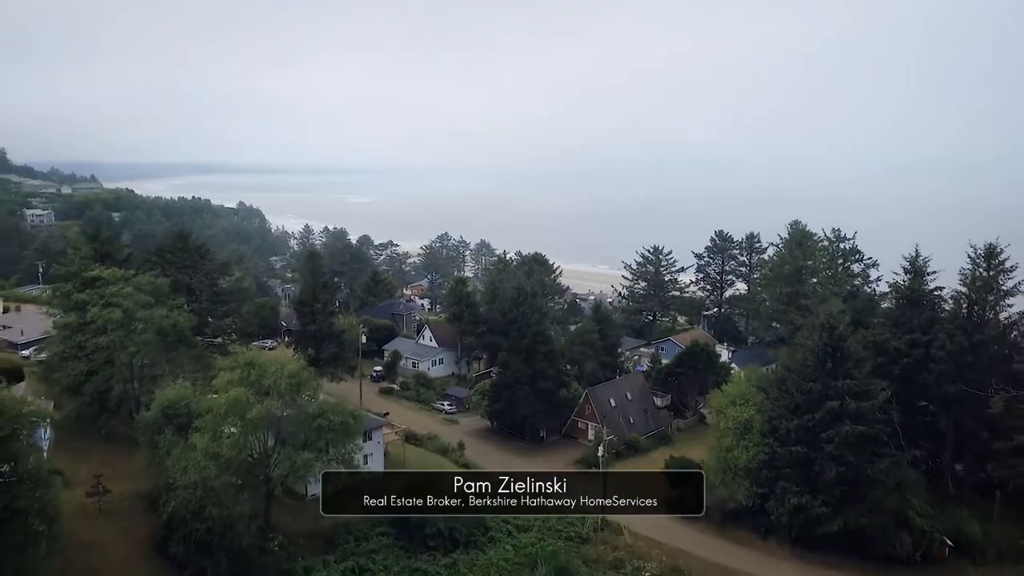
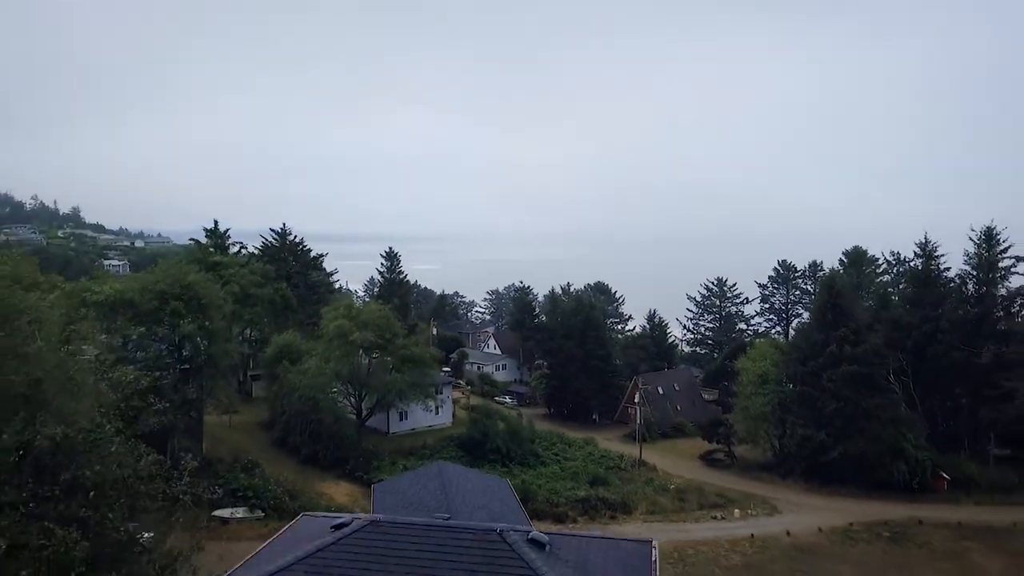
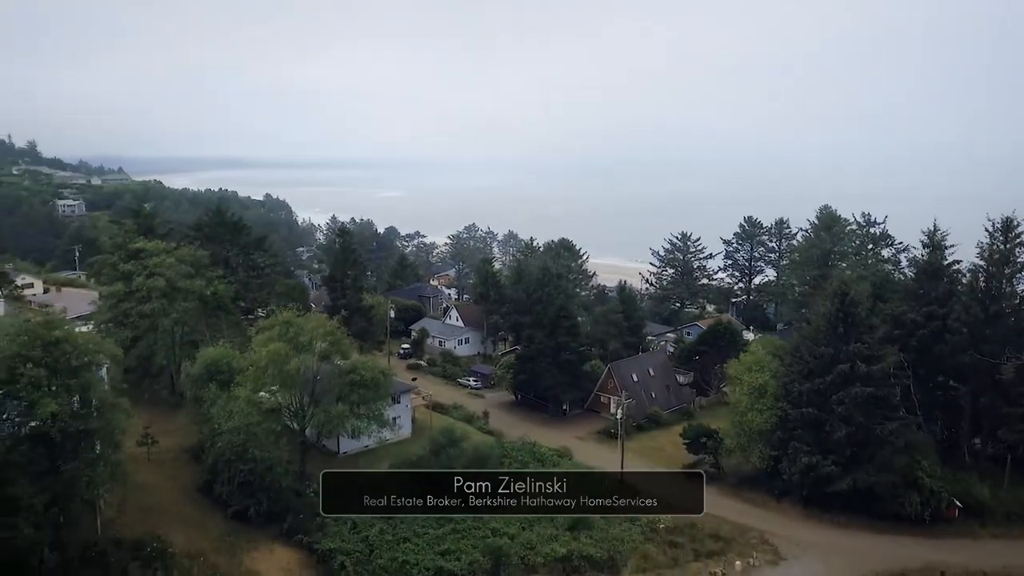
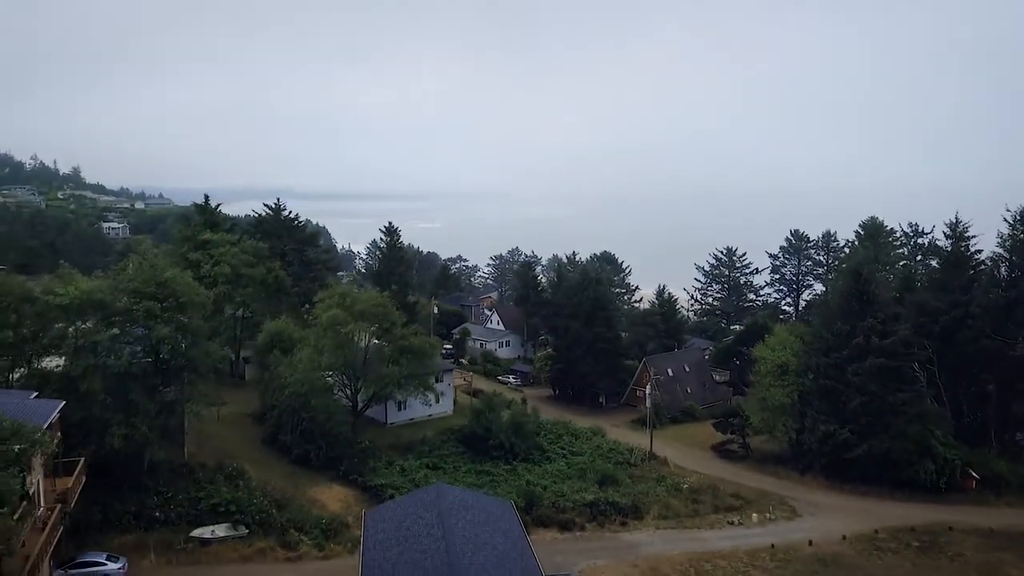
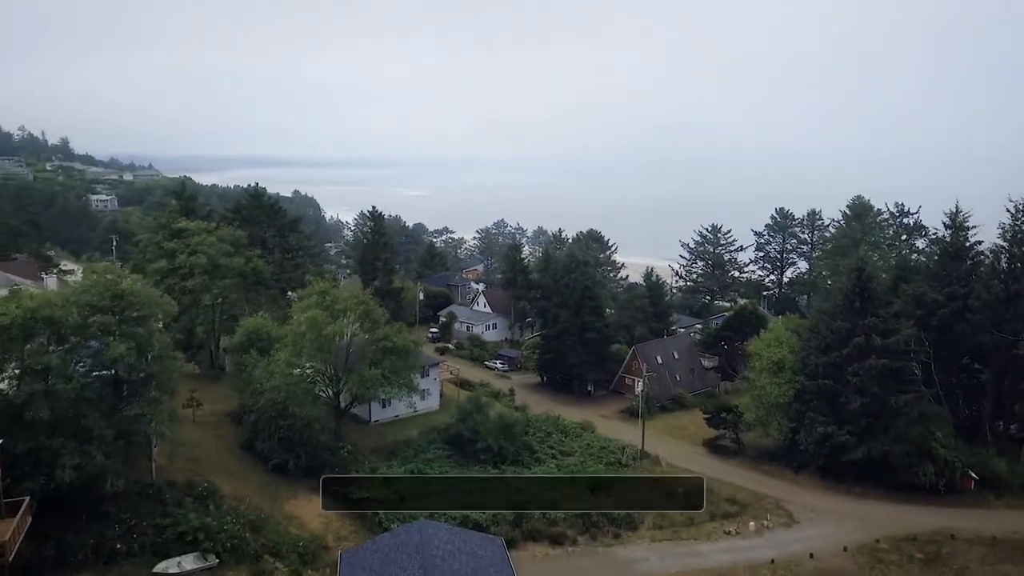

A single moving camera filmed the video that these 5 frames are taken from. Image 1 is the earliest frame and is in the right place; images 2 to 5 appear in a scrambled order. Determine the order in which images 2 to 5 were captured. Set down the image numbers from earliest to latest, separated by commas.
3, 5, 4, 2
